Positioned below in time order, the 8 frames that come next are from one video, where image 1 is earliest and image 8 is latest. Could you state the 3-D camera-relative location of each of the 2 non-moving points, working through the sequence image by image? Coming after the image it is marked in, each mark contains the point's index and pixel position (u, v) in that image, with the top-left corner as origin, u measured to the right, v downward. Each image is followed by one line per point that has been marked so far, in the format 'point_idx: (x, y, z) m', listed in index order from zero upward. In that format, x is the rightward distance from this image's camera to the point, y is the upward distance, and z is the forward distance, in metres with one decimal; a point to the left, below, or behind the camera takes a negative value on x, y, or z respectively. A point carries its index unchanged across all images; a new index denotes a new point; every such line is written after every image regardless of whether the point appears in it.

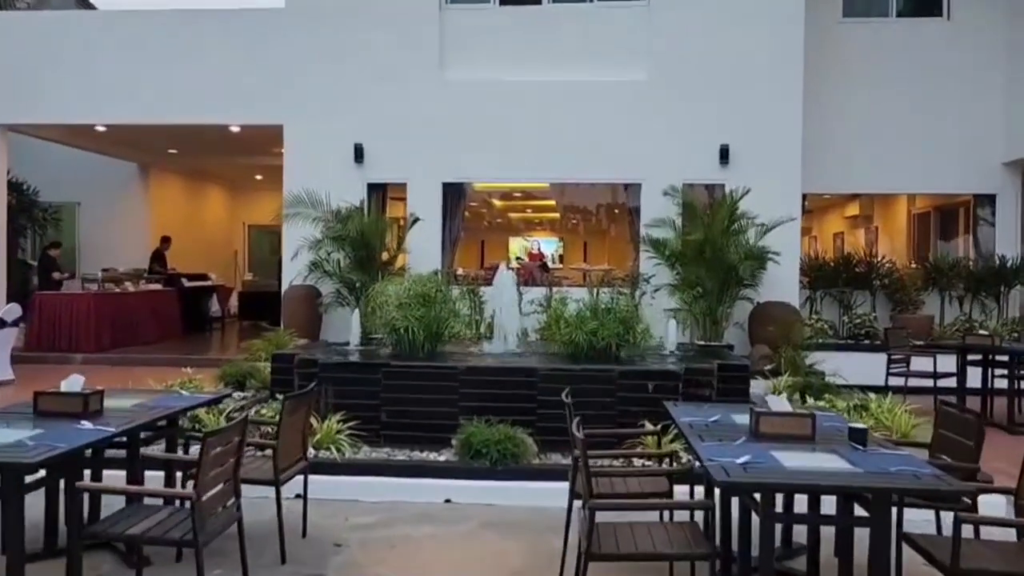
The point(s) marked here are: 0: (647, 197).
0: (+1.8, +1.2, +10.8) m
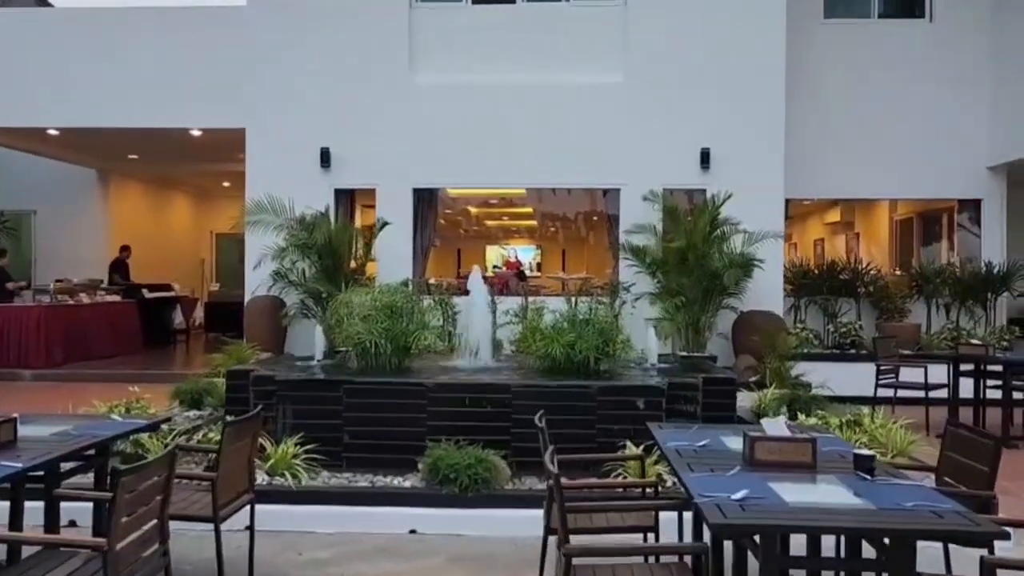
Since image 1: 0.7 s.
0: (+1.5, +1.1, +10.4) m
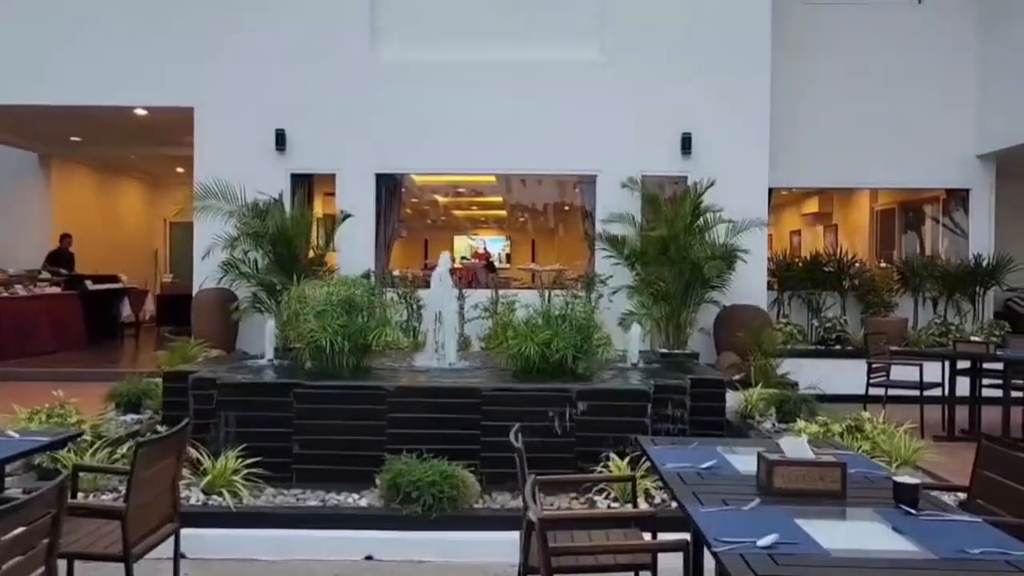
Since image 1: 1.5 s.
0: (+1.1, +1.2, +9.8) m
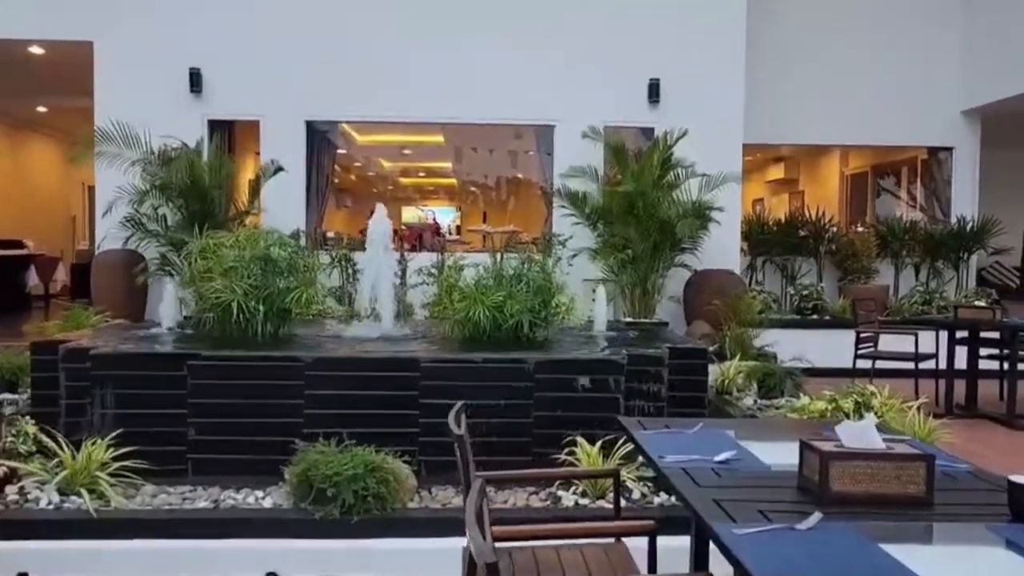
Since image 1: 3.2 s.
0: (+0.6, +1.6, +8.8) m
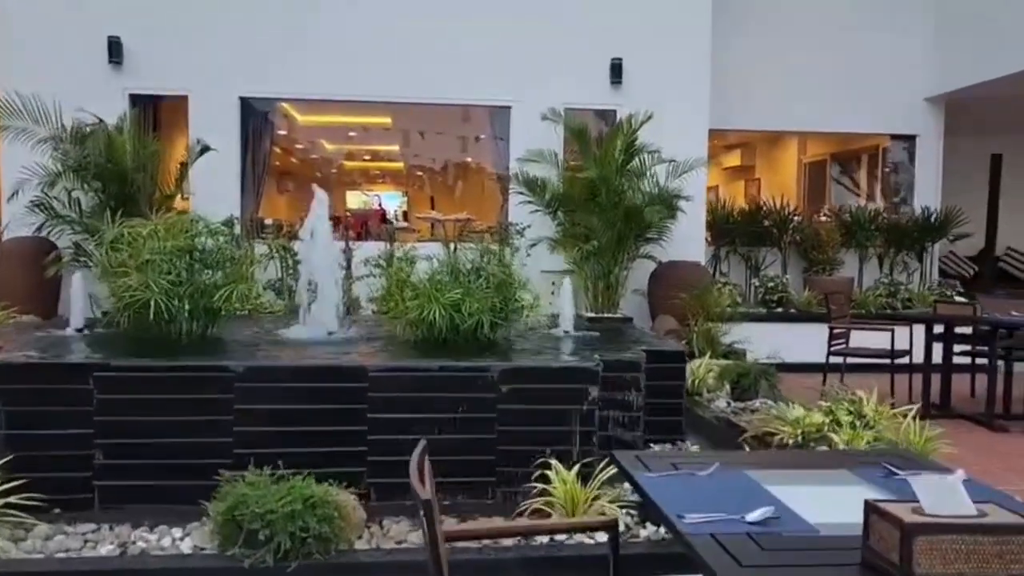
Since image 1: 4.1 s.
0: (+0.1, +1.7, +8.2) m
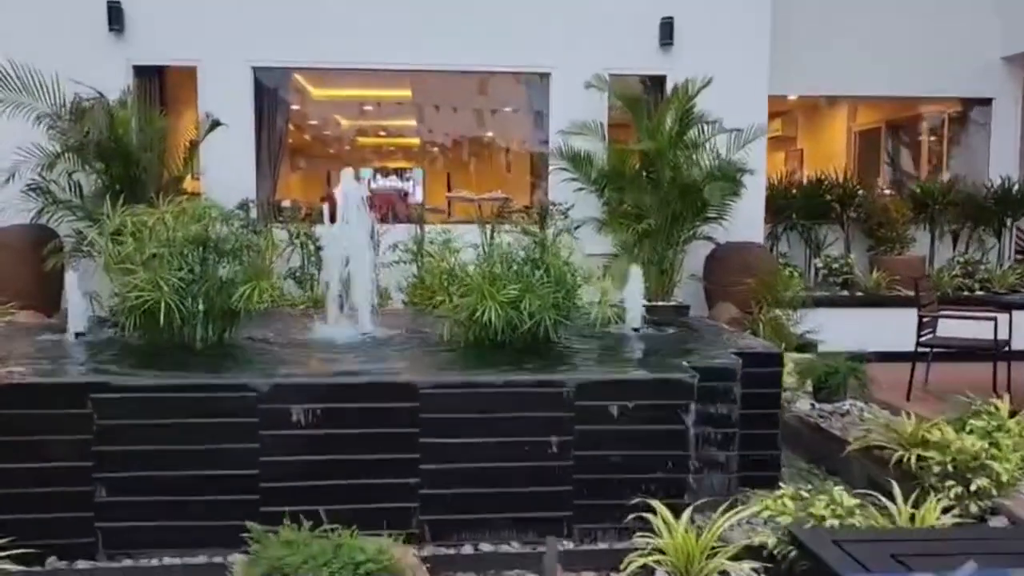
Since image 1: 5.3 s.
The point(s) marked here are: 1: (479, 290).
0: (+0.5, +1.8, +7.5) m
1: (-0.2, 0.0, +4.3) m
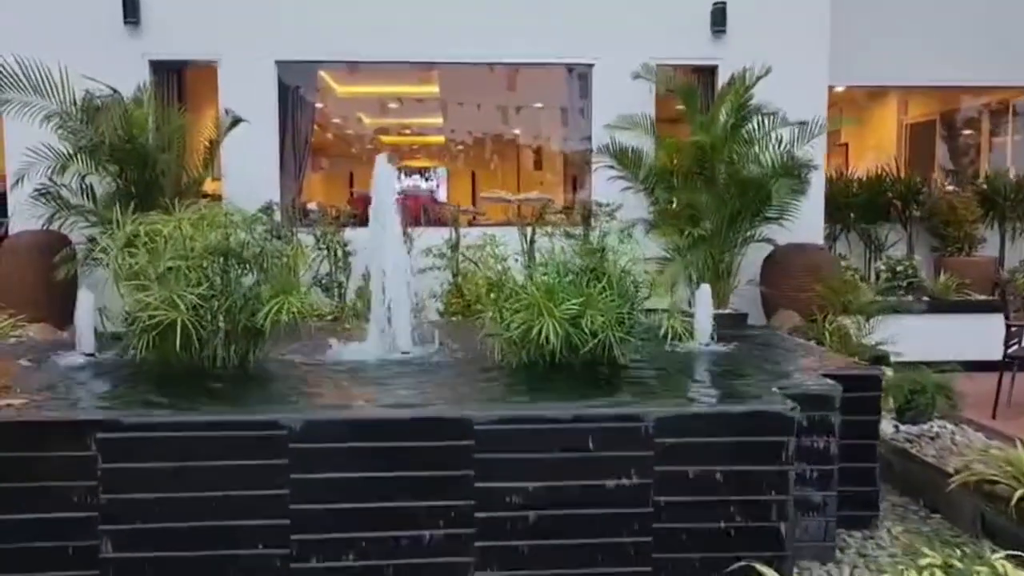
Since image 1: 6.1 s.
0: (+0.8, +1.8, +6.9) m
1: (+0.1, -0.1, +3.8) m
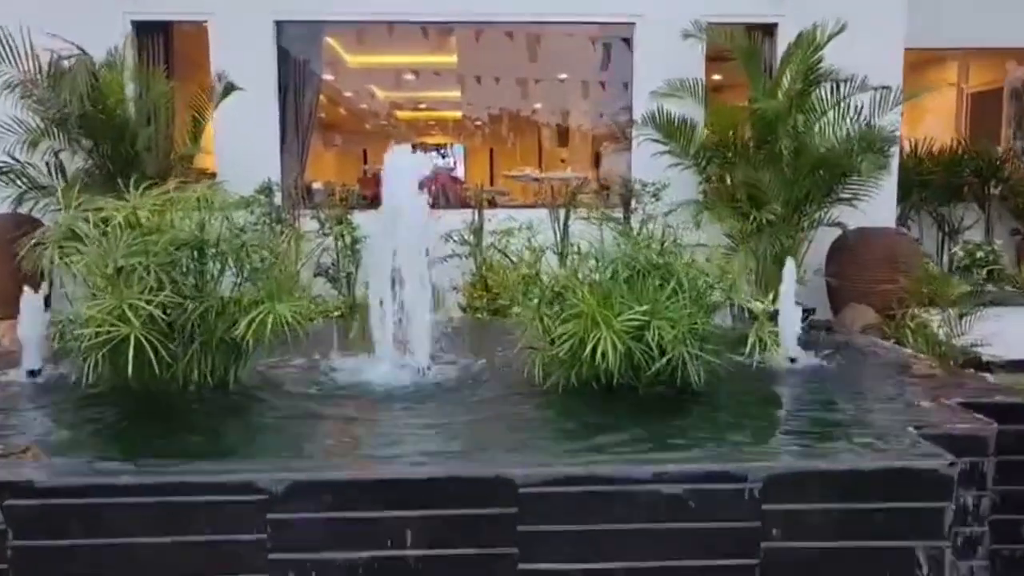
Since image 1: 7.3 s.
0: (+1.0, +1.8, +6.1) m
1: (+0.3, -0.1, +3.0) m
